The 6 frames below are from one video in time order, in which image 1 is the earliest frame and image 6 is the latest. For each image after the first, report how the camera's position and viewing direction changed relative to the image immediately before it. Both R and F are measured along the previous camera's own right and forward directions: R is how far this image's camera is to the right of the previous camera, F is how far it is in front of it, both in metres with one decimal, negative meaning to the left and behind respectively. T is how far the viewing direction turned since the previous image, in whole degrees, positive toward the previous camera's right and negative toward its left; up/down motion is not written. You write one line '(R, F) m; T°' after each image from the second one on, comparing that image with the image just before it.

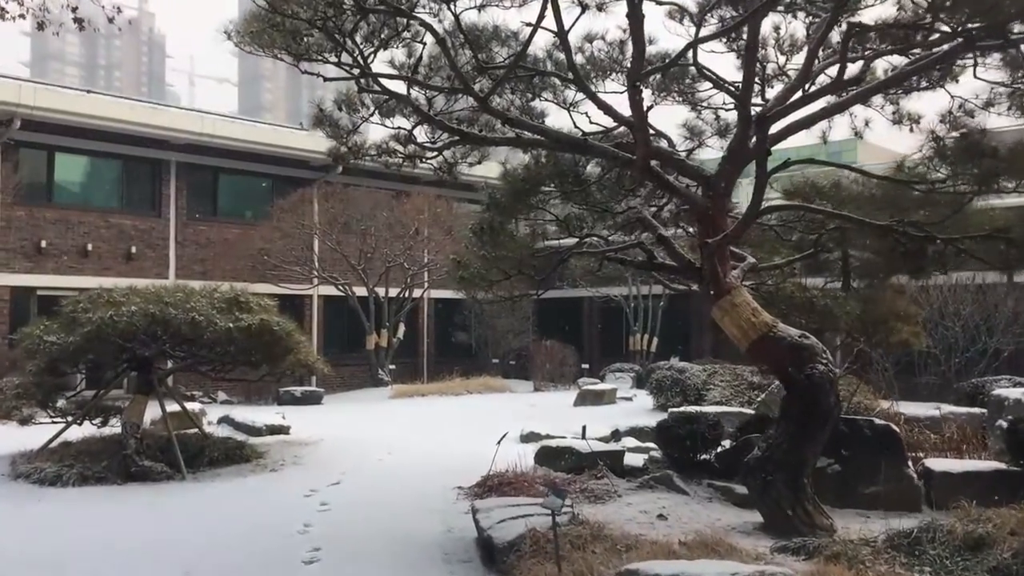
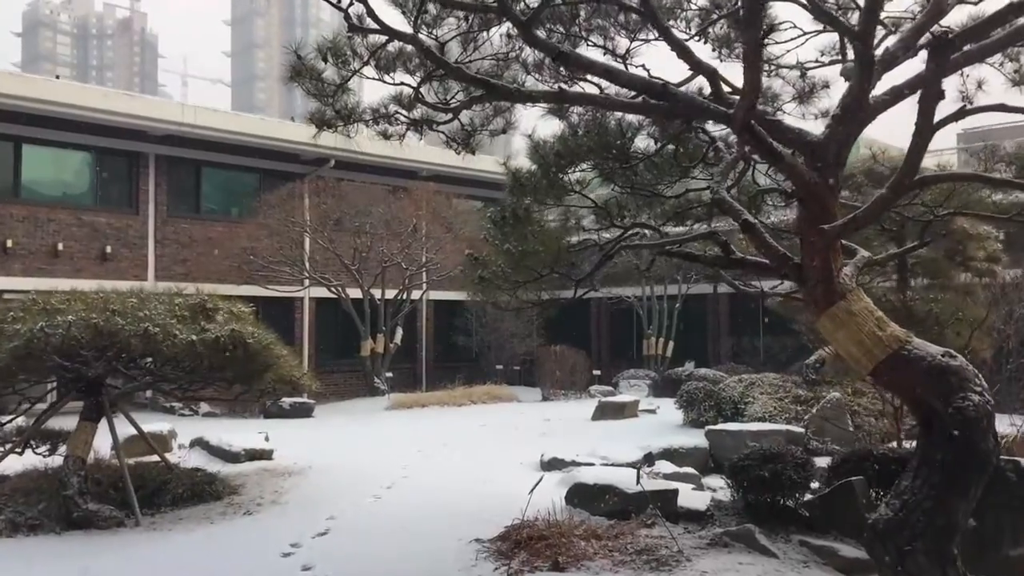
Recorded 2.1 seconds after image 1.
(-0.2, +1.3) m; 0°
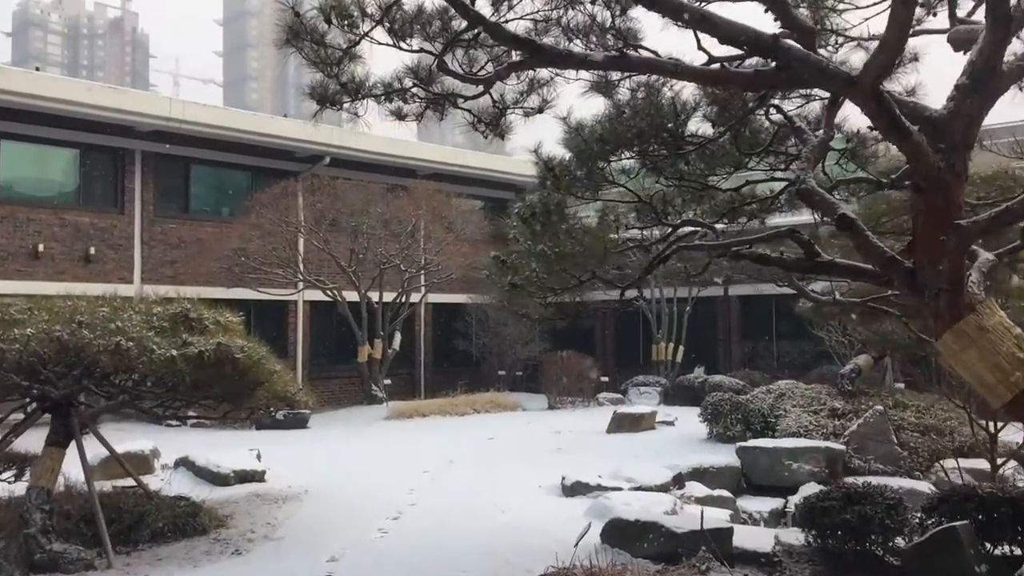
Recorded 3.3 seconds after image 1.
(-0.2, +0.8) m; 0°
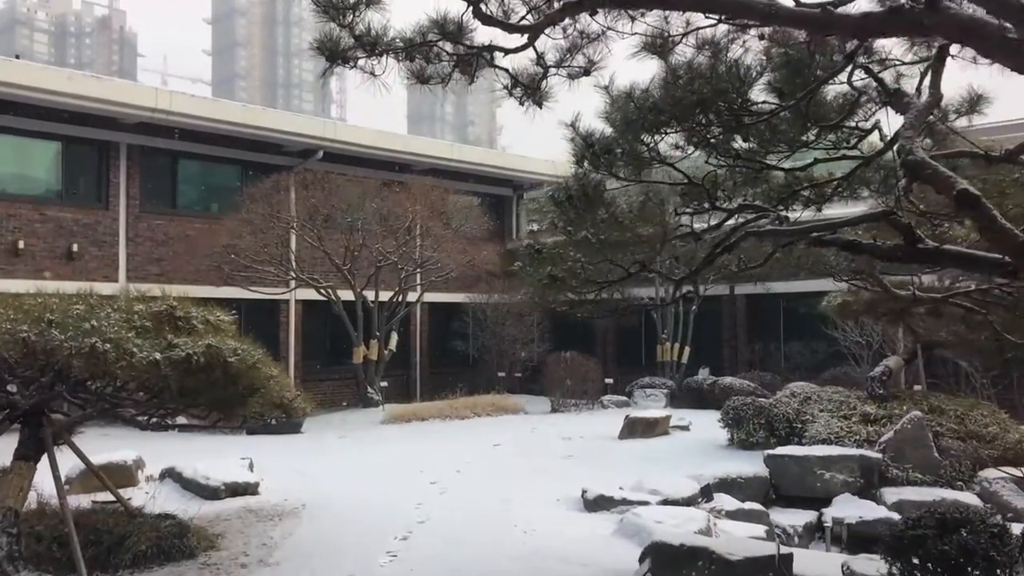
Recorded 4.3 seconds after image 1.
(-0.2, +0.6) m; +1°
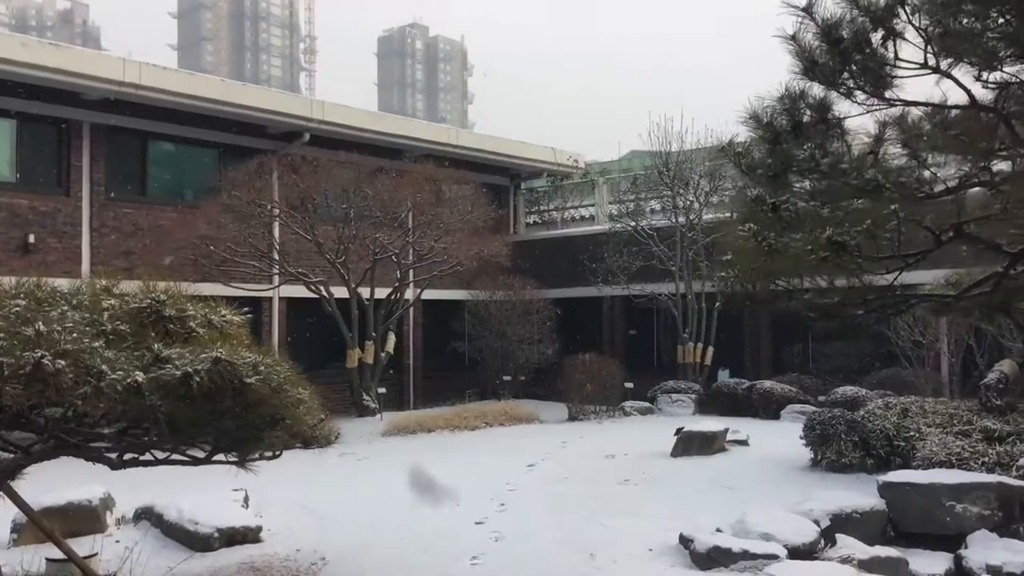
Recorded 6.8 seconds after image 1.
(-0.7, +1.6) m; +2°
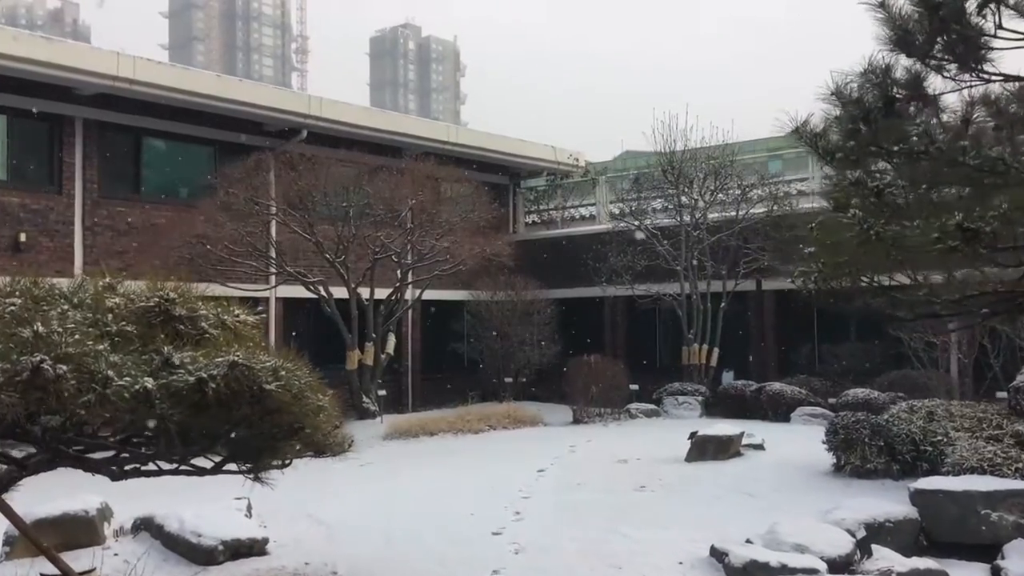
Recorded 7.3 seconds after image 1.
(-0.2, +0.3) m; +1°
